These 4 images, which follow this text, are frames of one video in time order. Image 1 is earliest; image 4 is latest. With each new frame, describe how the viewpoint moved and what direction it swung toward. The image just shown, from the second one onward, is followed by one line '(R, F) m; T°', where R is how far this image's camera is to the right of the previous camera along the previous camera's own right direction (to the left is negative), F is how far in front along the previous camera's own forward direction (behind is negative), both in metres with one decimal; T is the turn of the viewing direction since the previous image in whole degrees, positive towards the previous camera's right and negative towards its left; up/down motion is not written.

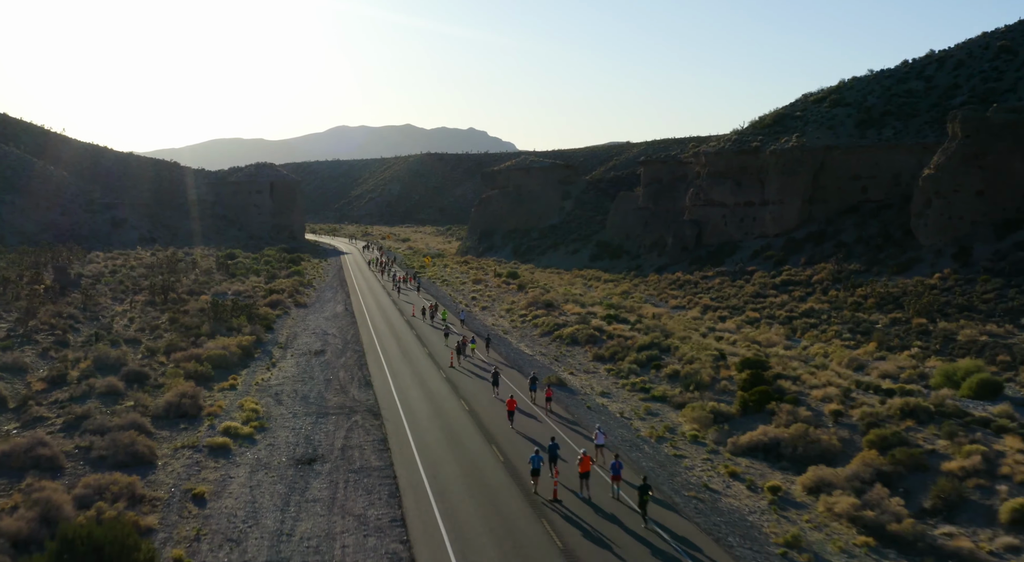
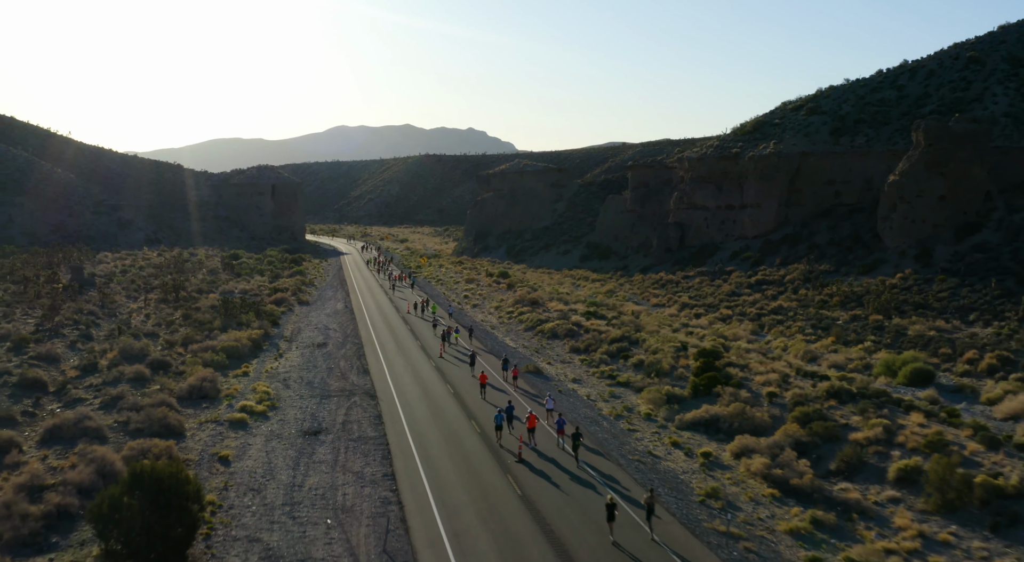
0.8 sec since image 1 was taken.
(+0.6, -2.5) m; 0°
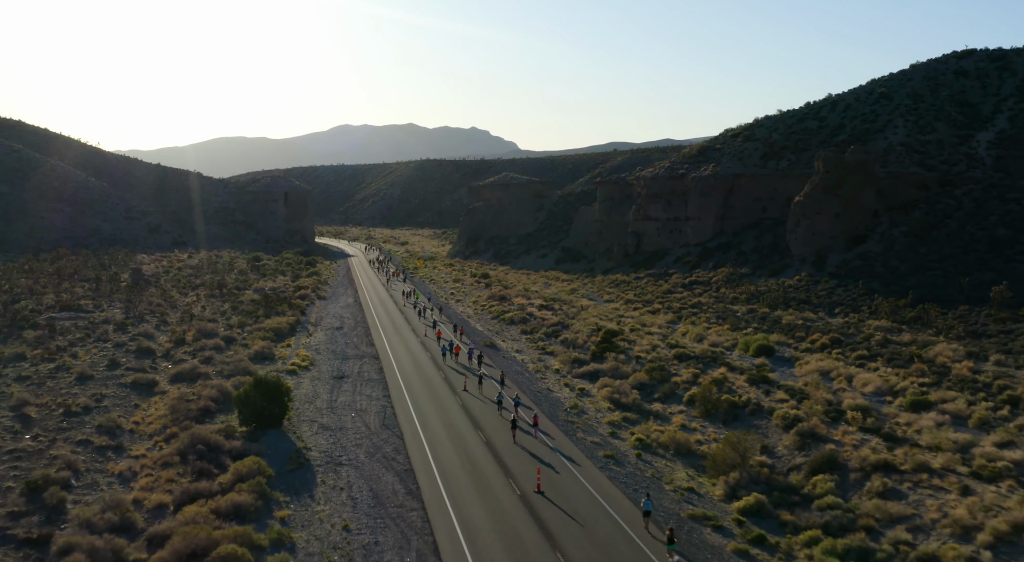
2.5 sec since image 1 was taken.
(+1.9, -9.9) m; 0°
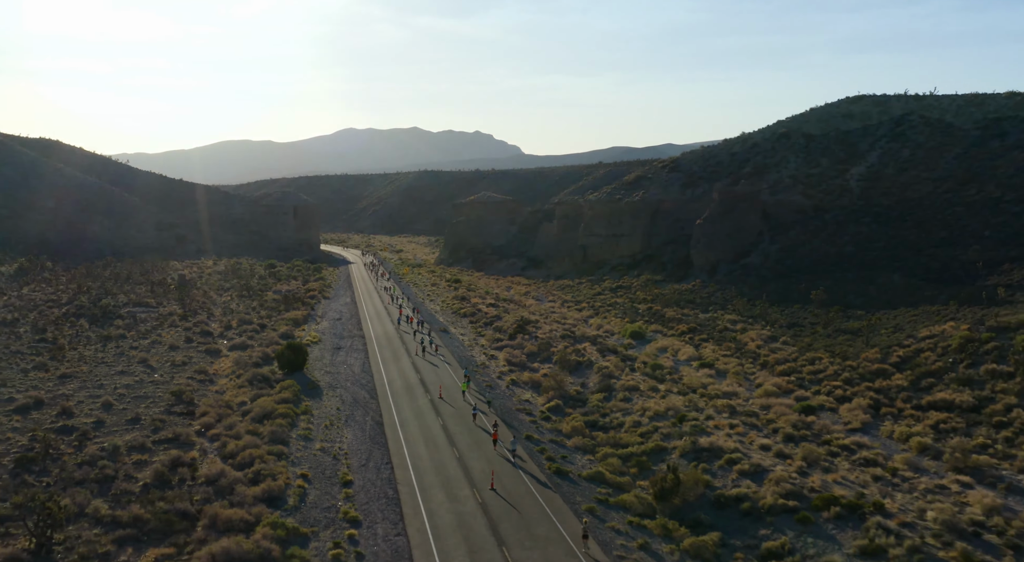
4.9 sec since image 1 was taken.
(+4.0, -14.4) m; 0°
